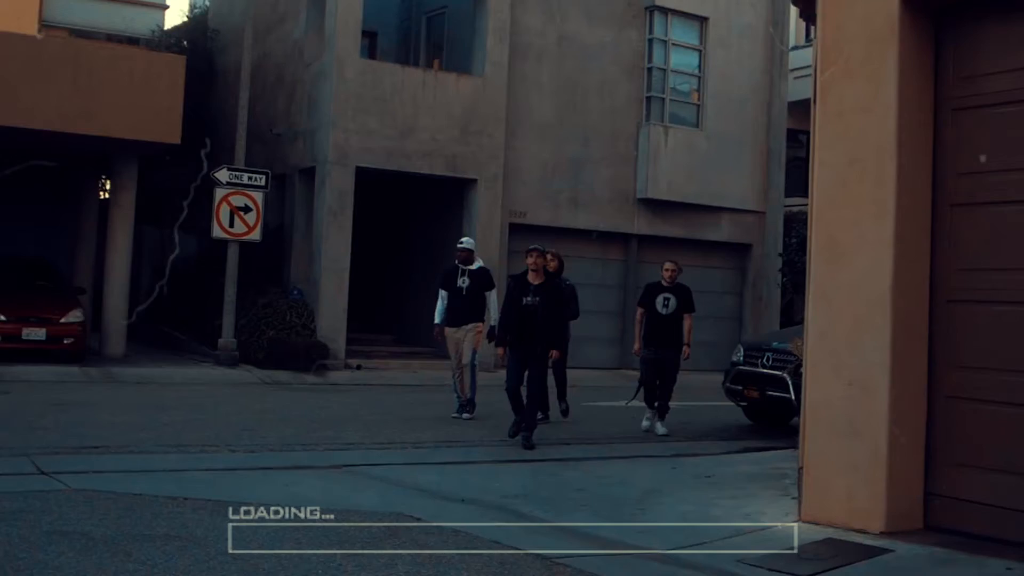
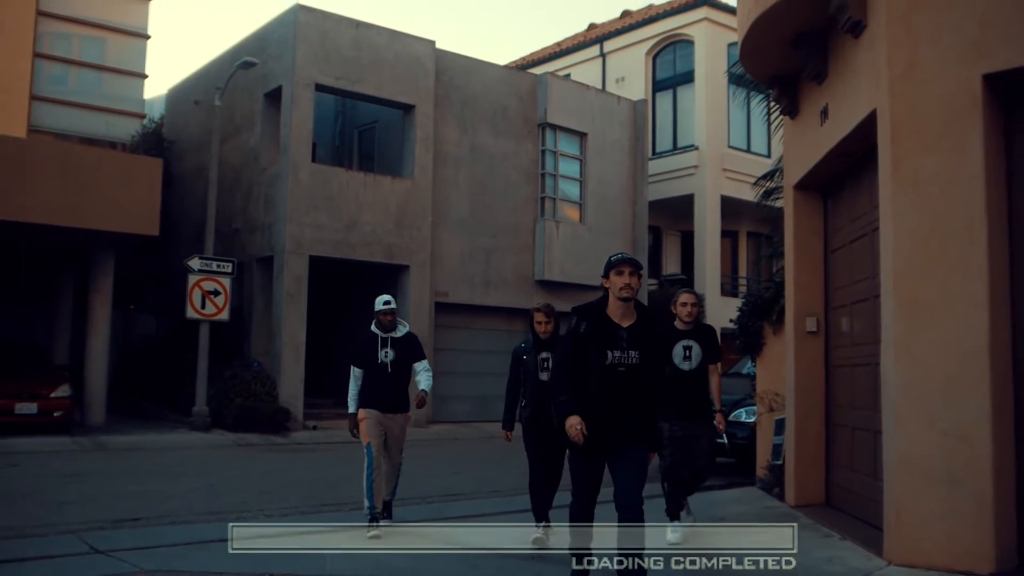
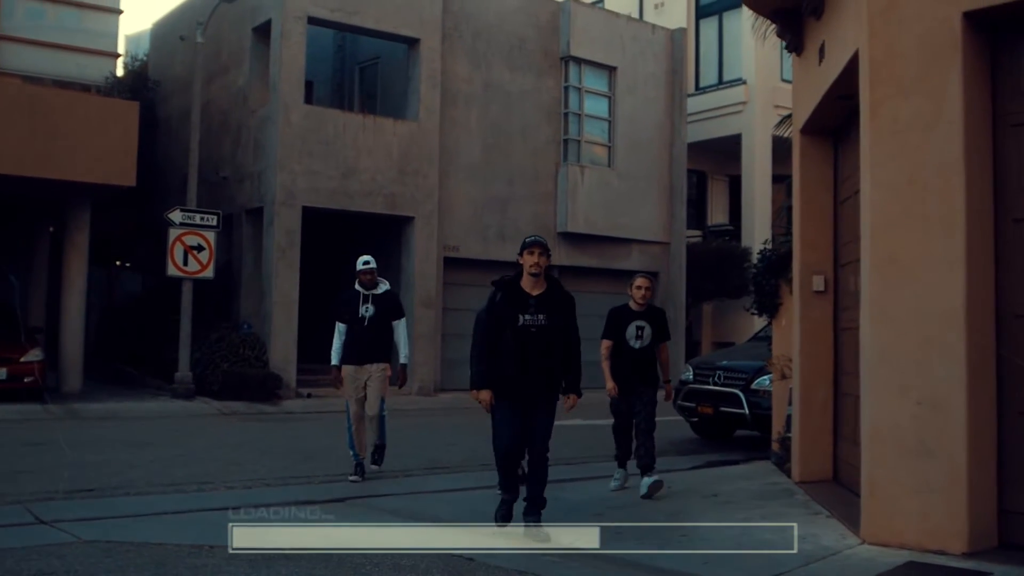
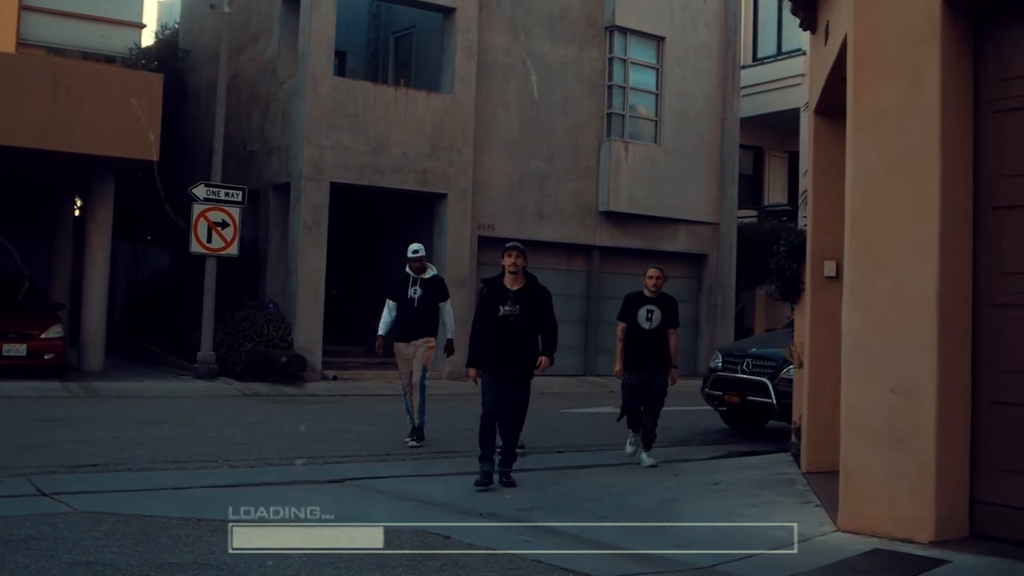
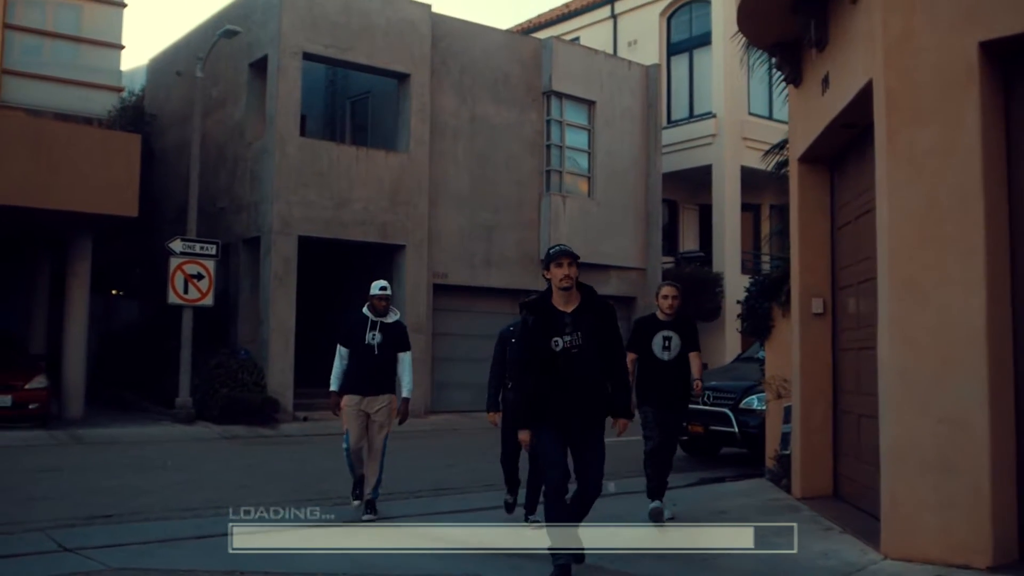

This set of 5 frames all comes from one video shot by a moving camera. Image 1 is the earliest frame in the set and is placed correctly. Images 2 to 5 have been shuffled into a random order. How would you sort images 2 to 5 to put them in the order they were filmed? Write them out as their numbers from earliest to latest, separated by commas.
4, 3, 5, 2
